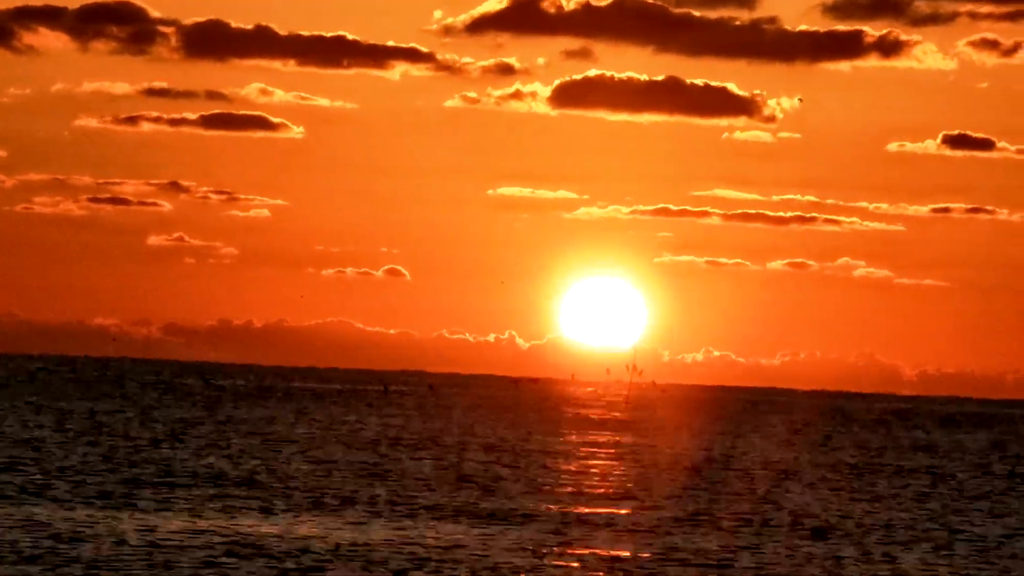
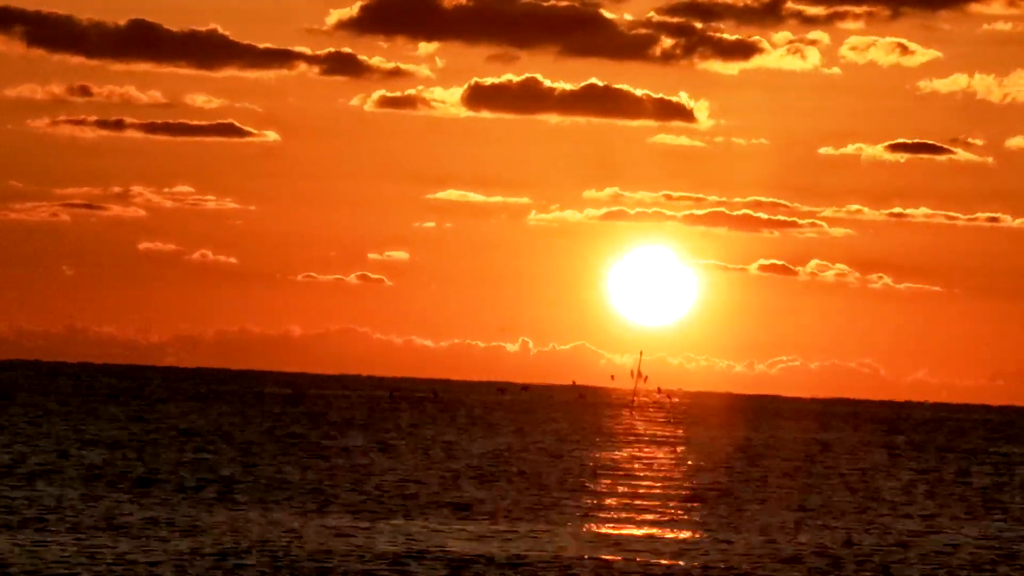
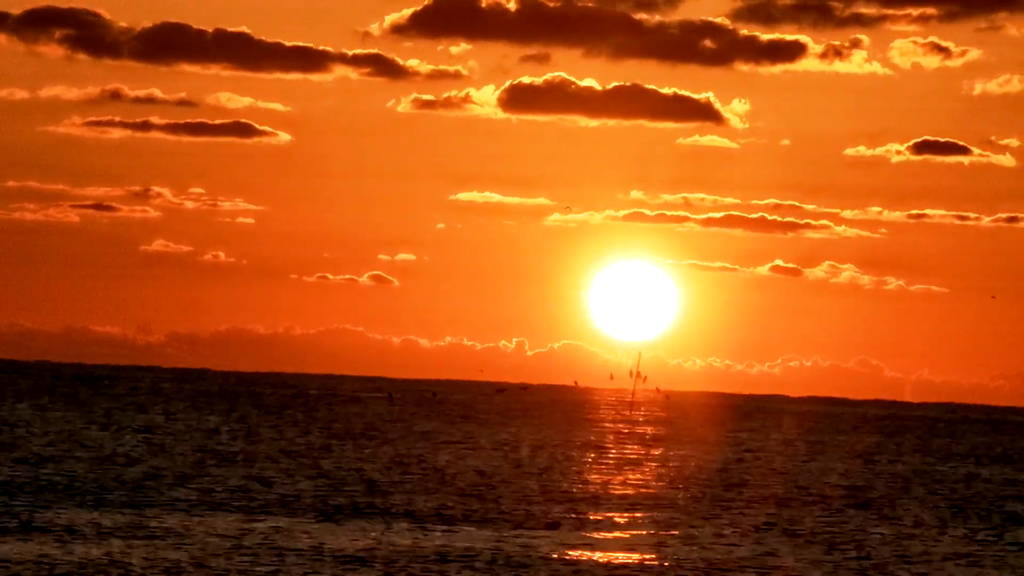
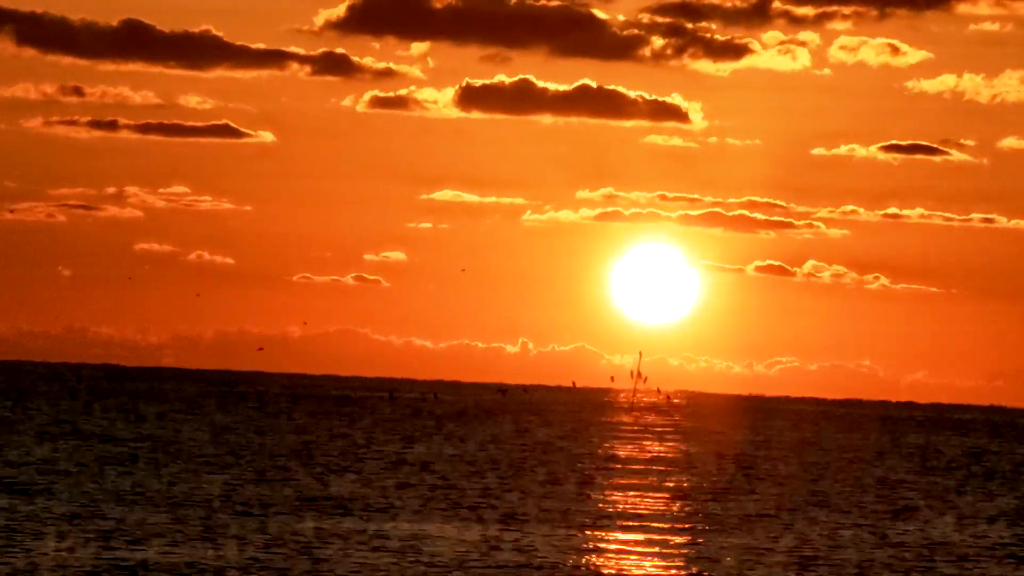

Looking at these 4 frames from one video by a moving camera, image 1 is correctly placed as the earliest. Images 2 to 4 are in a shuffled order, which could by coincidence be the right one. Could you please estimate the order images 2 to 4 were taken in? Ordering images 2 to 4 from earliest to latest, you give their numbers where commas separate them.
3, 2, 4
